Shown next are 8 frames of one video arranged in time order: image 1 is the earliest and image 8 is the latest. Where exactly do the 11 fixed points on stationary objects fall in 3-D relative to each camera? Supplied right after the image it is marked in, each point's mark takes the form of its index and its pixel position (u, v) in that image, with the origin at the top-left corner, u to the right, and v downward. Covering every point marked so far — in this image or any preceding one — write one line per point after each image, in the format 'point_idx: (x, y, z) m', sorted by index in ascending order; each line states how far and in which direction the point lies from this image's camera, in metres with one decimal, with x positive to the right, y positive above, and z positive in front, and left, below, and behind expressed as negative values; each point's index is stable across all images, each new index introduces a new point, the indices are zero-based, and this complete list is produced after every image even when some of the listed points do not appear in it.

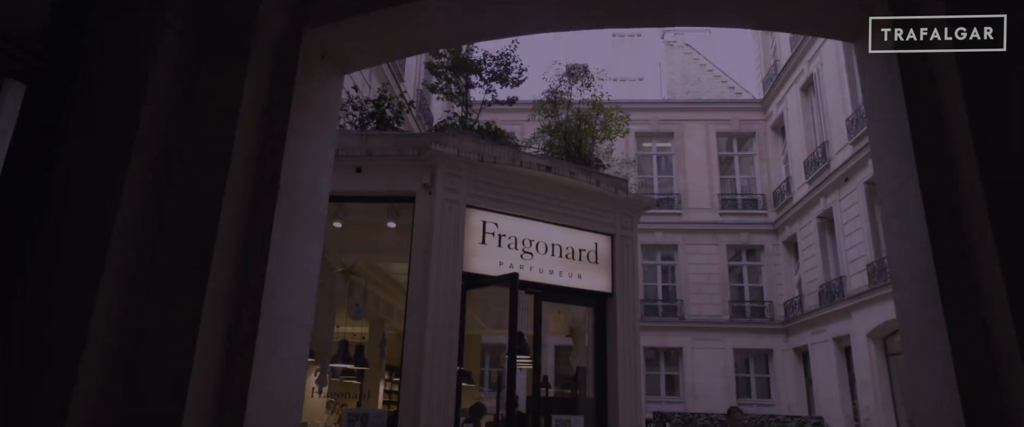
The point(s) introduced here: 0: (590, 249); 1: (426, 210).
0: (+1.0, -0.5, +8.8) m
1: (-1.0, +0.1, +7.8) m
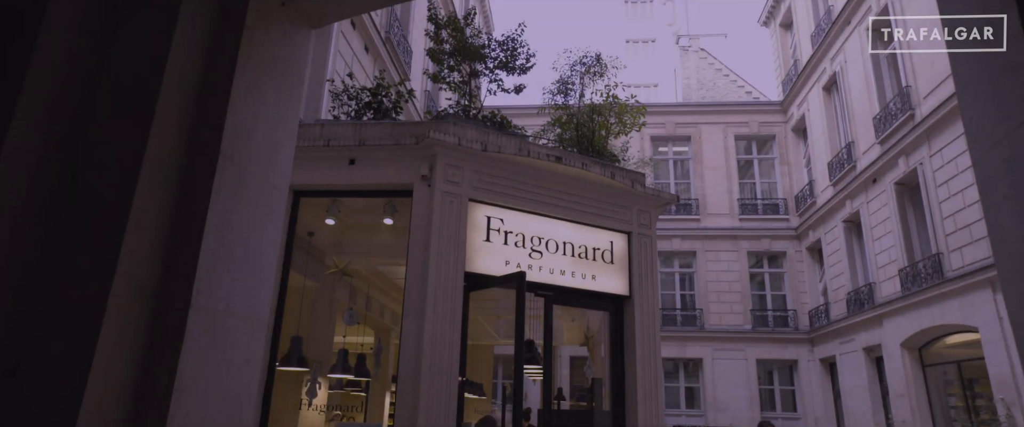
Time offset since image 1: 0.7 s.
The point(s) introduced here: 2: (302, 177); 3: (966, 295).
0: (+1.1, -0.4, +8.1) m
1: (-0.9, +0.1, +7.1) m
2: (-2.3, +0.4, +7.5) m
3: (+7.9, -1.4, +11.8) m
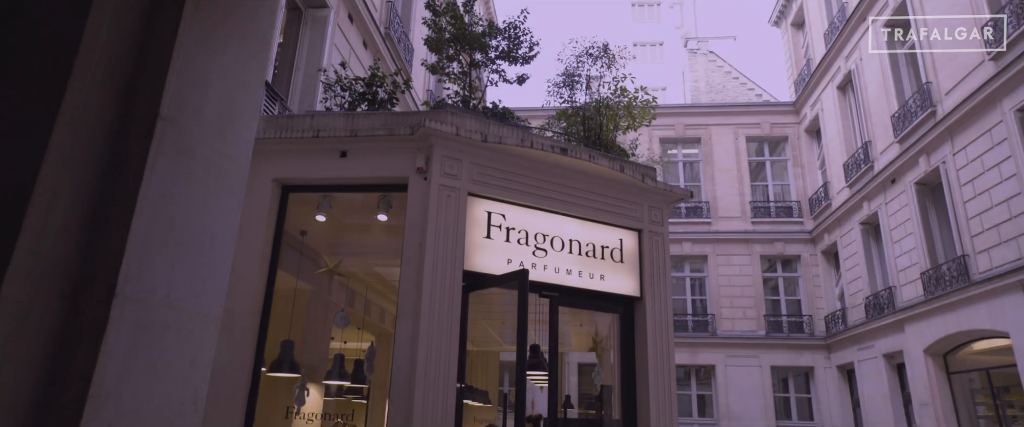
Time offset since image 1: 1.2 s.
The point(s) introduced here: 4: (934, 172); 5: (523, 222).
0: (+1.2, -0.4, +7.6) m
1: (-0.9, +0.2, +6.7) m
2: (-2.3, +0.5, +7.0) m
3: (+8.0, -1.4, +11.2) m
4: (+8.5, +0.8, +13.7) m
5: (+0.1, -0.1, +7.1) m
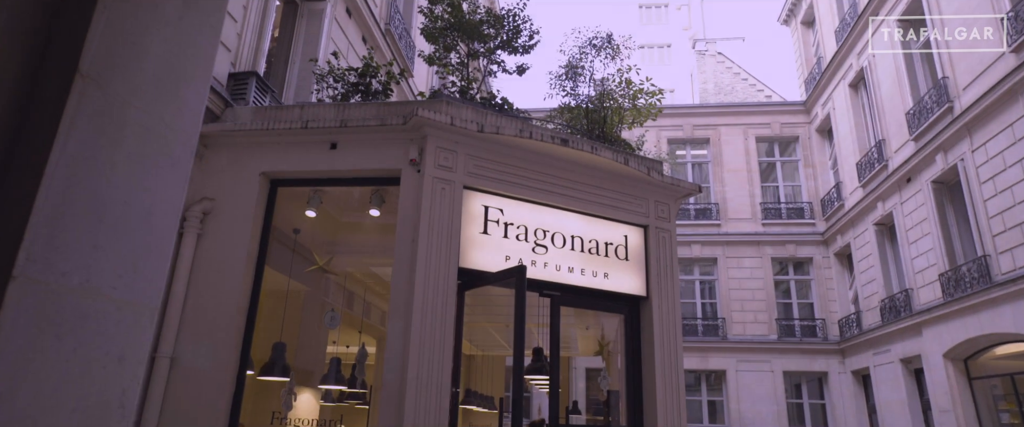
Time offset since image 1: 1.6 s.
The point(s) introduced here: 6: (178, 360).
0: (+1.1, -0.3, +7.2) m
1: (-0.9, +0.2, +6.3) m
2: (-2.3, +0.5, +6.7) m
3: (+8.0, -1.4, +10.7) m
4: (+8.6, +0.8, +13.2) m
5: (+0.1, 0.0, +6.7) m
6: (-3.0, -1.3, +6.1) m
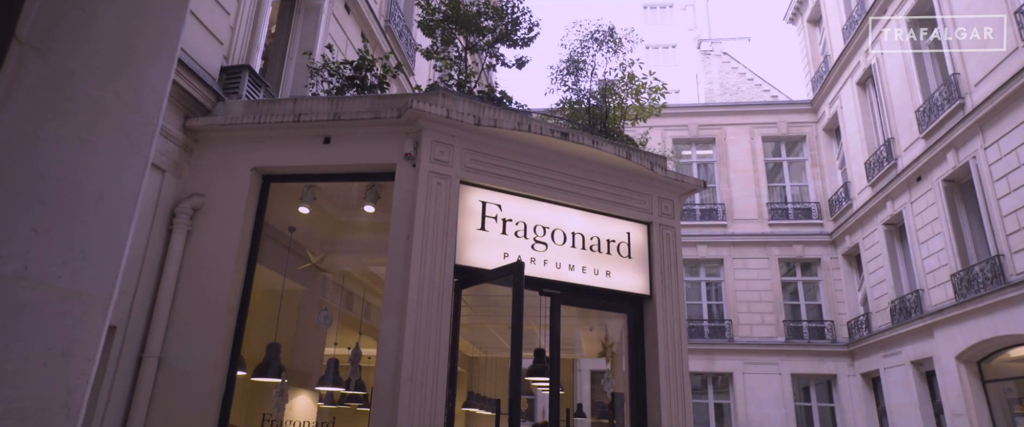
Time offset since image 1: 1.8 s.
0: (+1.1, -0.3, +7.0) m
1: (-0.9, +0.3, +6.1) m
2: (-2.3, +0.5, +6.5) m
3: (+8.1, -1.3, +10.5) m
4: (+8.7, +0.9, +12.9) m
5: (+0.1, 0.0, +6.5) m
6: (-3.0, -1.3, +5.9) m
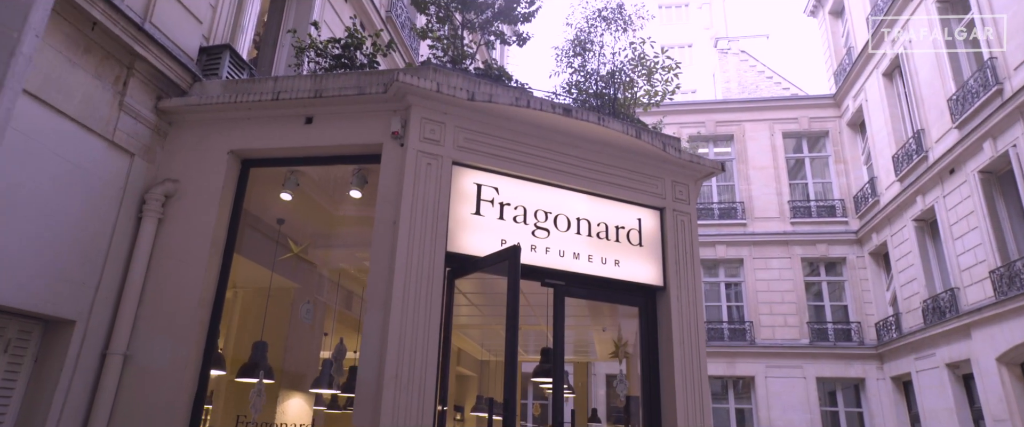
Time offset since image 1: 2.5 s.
0: (+1.1, -0.1, +6.5) m
1: (-1.0, +0.4, +5.6) m
2: (-2.3, +0.7, +6.0) m
3: (+8.2, -1.2, +9.7) m
4: (+8.8, +1.0, +12.2) m
5: (+0.1, +0.1, +6.0) m
6: (-3.1, -1.2, +5.4) m
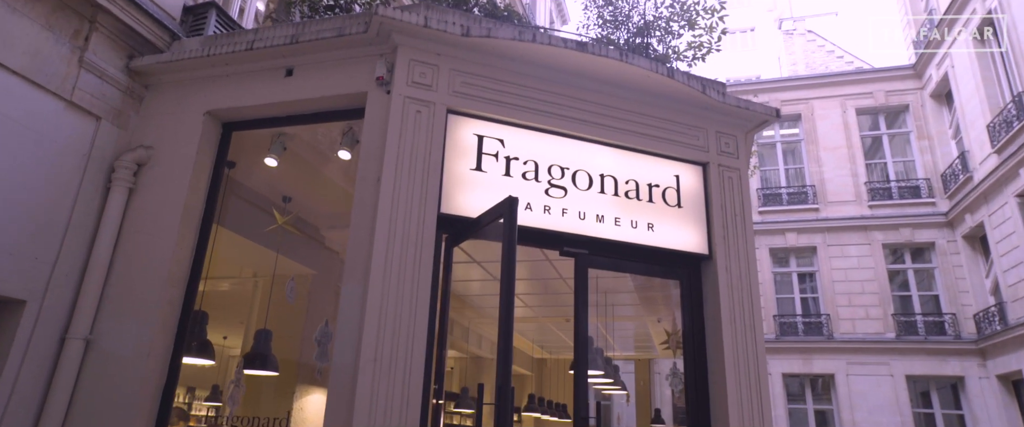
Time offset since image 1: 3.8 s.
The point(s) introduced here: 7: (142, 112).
0: (+1.3, +0.2, +5.4) m
1: (-0.9, +0.7, +4.8) m
2: (-2.3, +0.9, +5.4) m
3: (+8.6, -0.6, +8.0) m
4: (+9.4, +1.5, +10.4) m
5: (+0.1, +0.5, +5.1) m
6: (-3.0, -0.9, +4.8) m
7: (-3.0, +0.8, +5.5) m
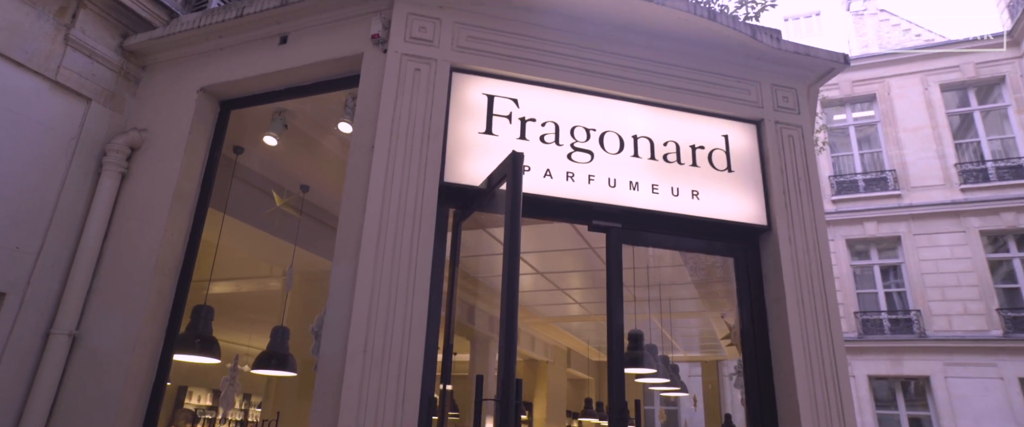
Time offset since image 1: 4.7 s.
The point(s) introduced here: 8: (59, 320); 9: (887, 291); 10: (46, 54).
0: (+1.4, +0.4, +4.7) m
1: (-0.9, +0.9, +4.3) m
2: (-2.1, +1.0, +5.0) m
3: (+9.0, -0.2, +6.4) m
4: (+10.0, +2.0, +8.8) m
5: (+0.2, +0.7, +4.4) m
6: (-2.8, -0.8, +4.5) m
7: (-2.9, +0.9, +5.2) m
8: (-3.0, -0.7, +4.4) m
9: (+8.7, -1.9, +15.7) m
10: (-3.2, +1.1, +4.6) m
